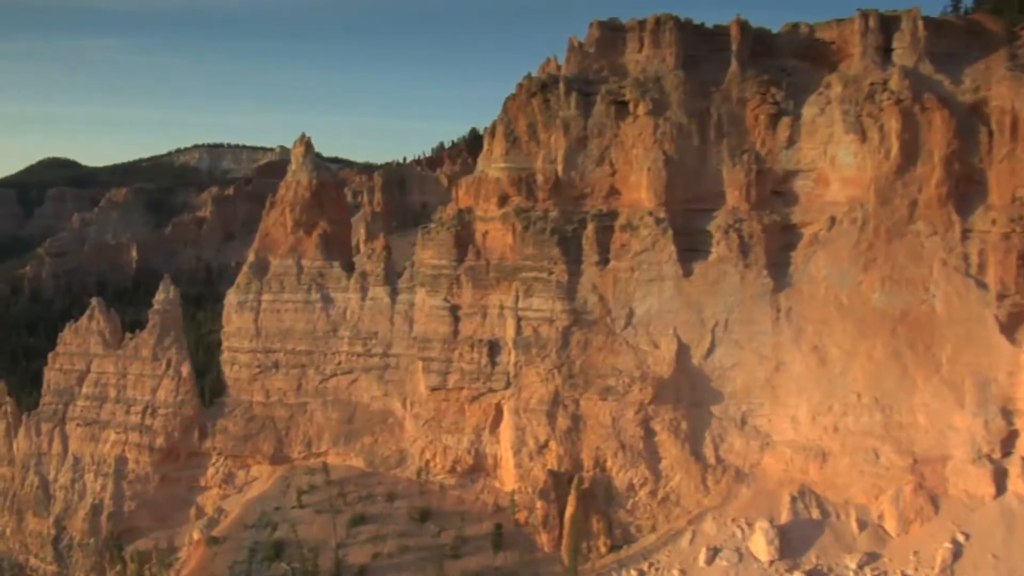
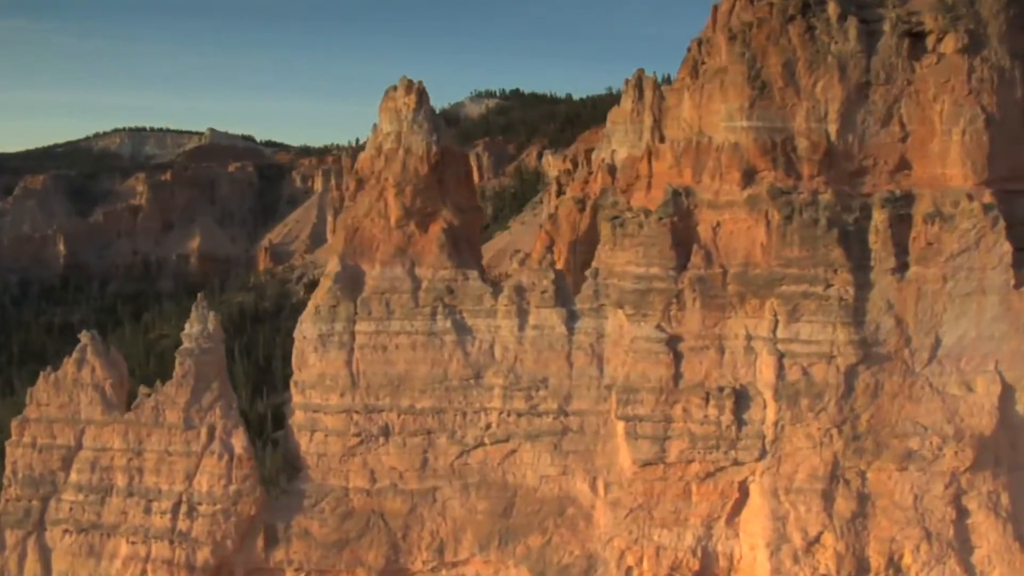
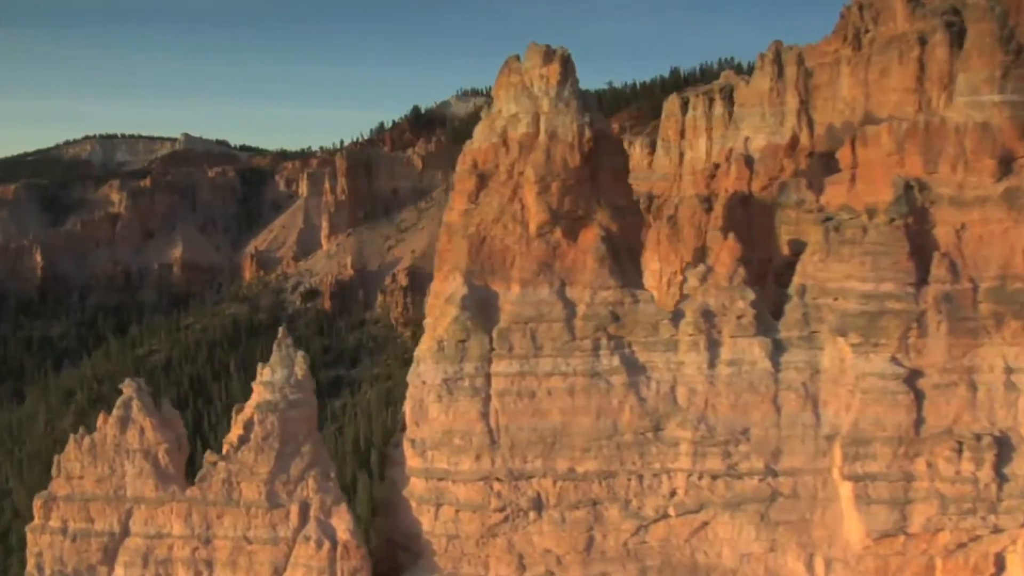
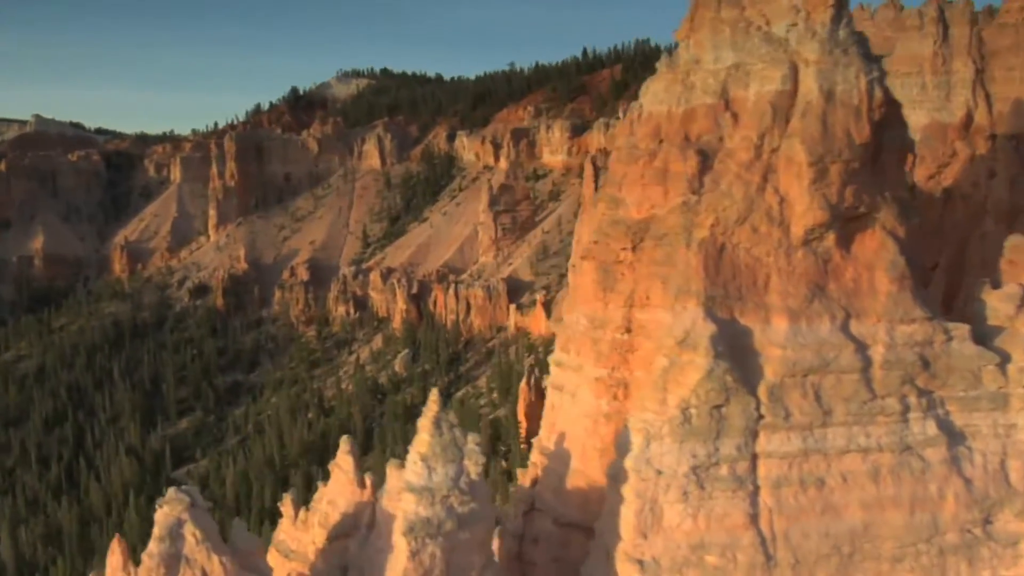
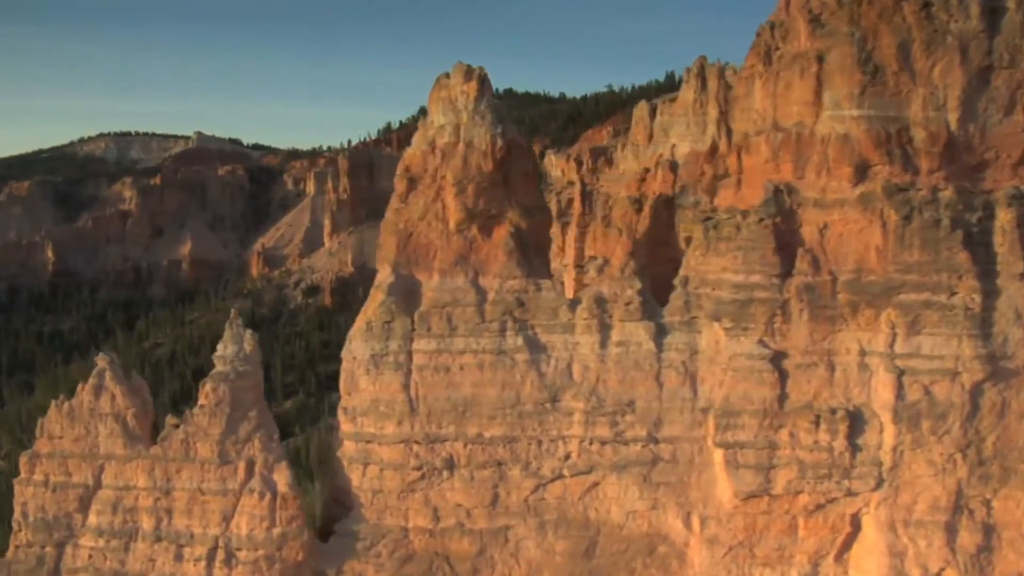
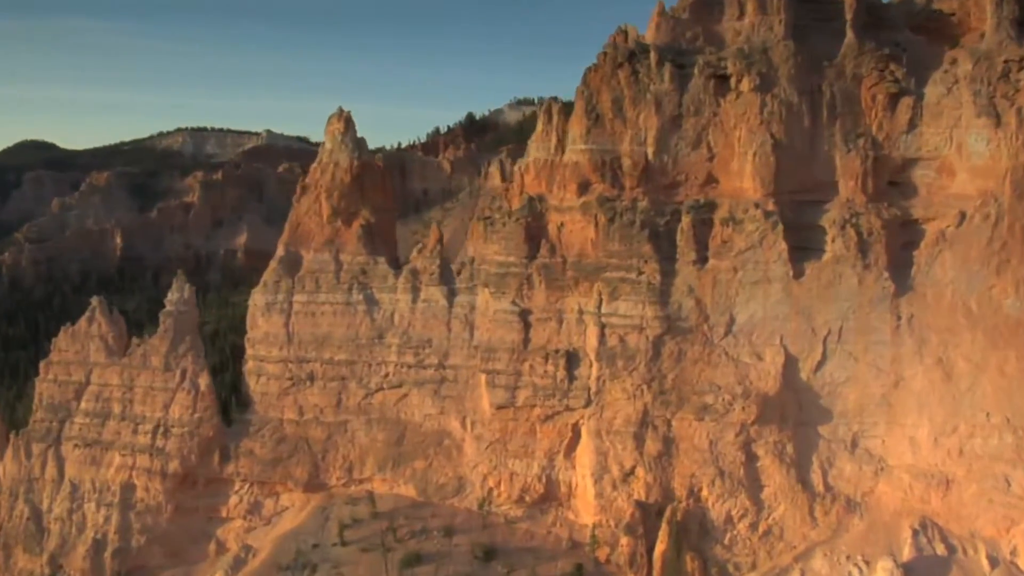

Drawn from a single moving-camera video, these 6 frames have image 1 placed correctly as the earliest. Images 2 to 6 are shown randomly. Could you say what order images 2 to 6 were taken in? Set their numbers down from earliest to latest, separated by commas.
6, 2, 5, 3, 4
